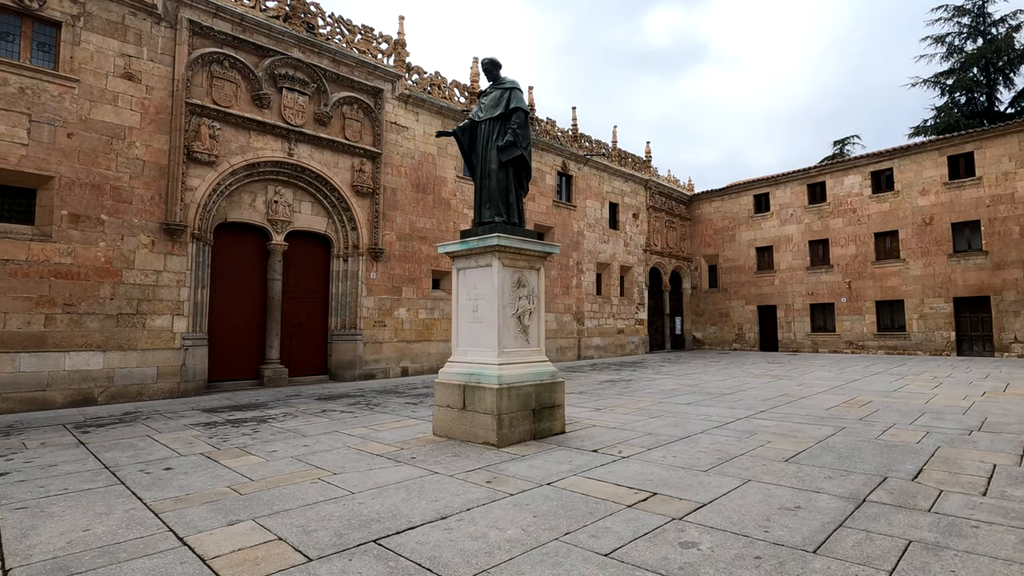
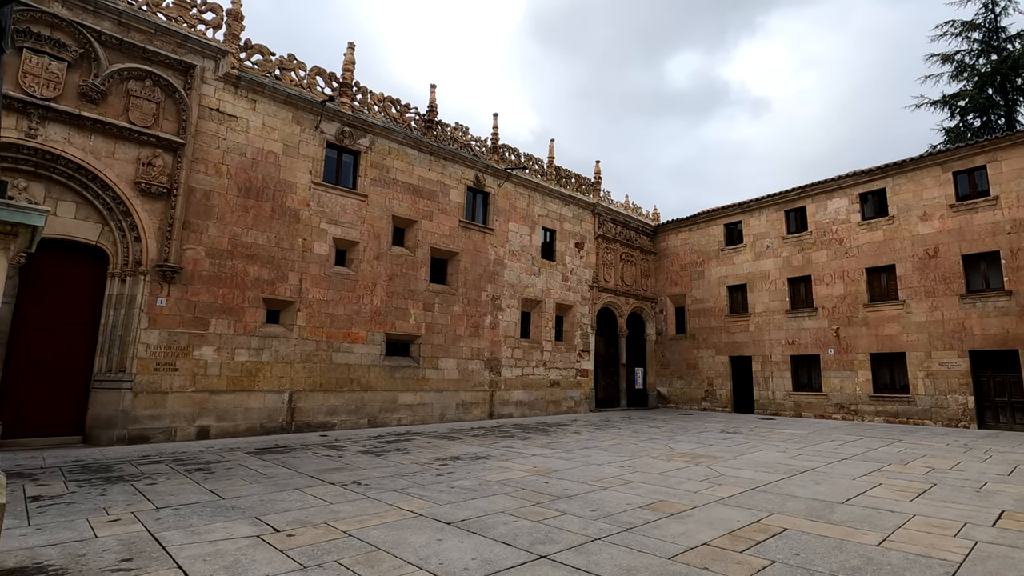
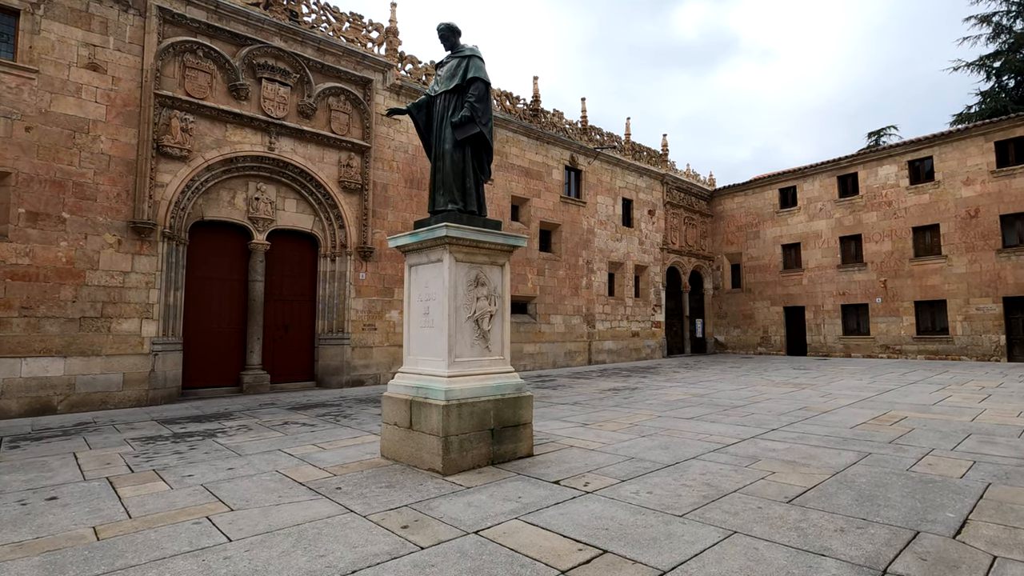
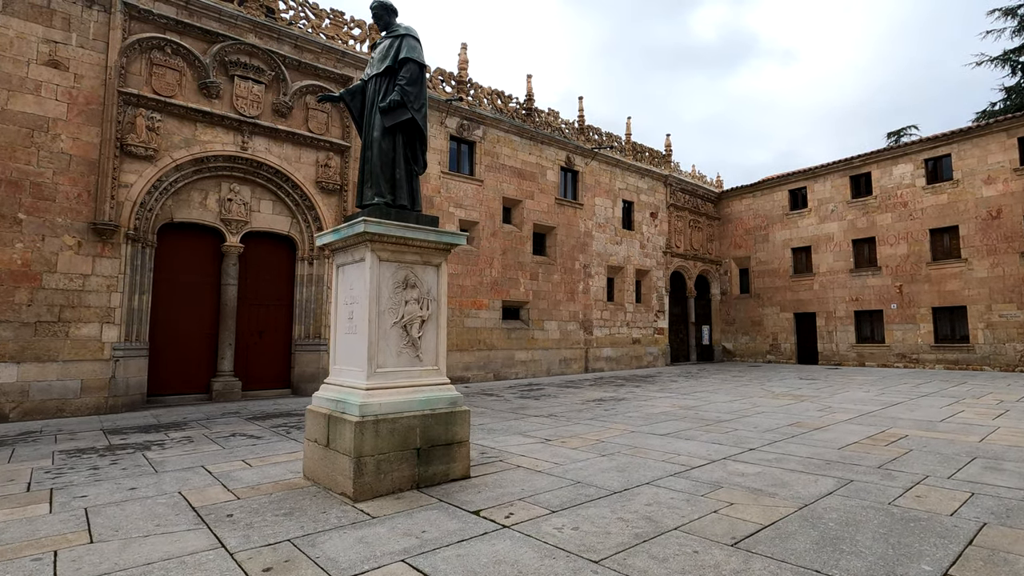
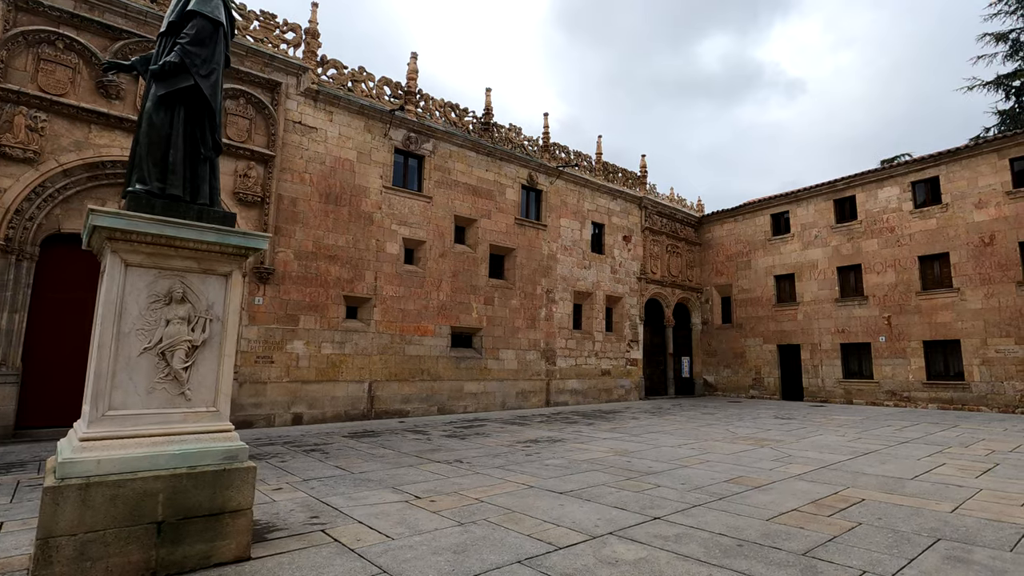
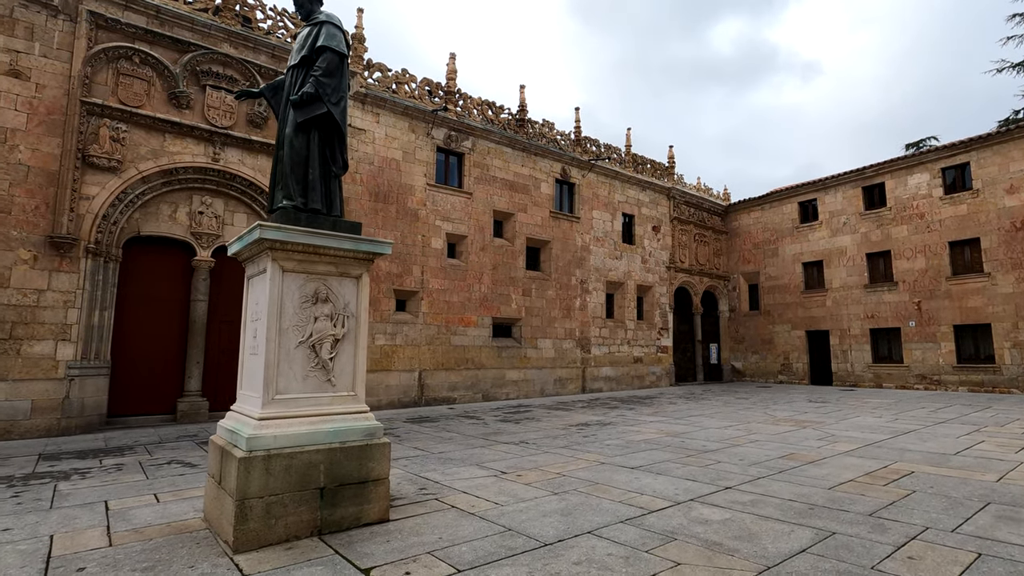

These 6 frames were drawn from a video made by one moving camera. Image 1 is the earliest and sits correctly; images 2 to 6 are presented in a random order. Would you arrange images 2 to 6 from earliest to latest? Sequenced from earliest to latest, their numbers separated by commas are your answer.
3, 4, 6, 5, 2
